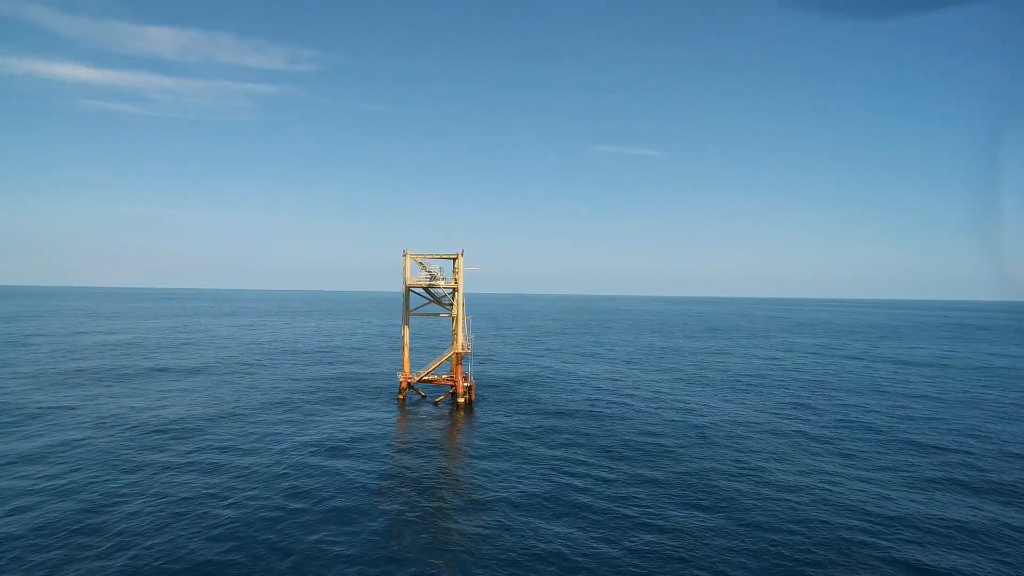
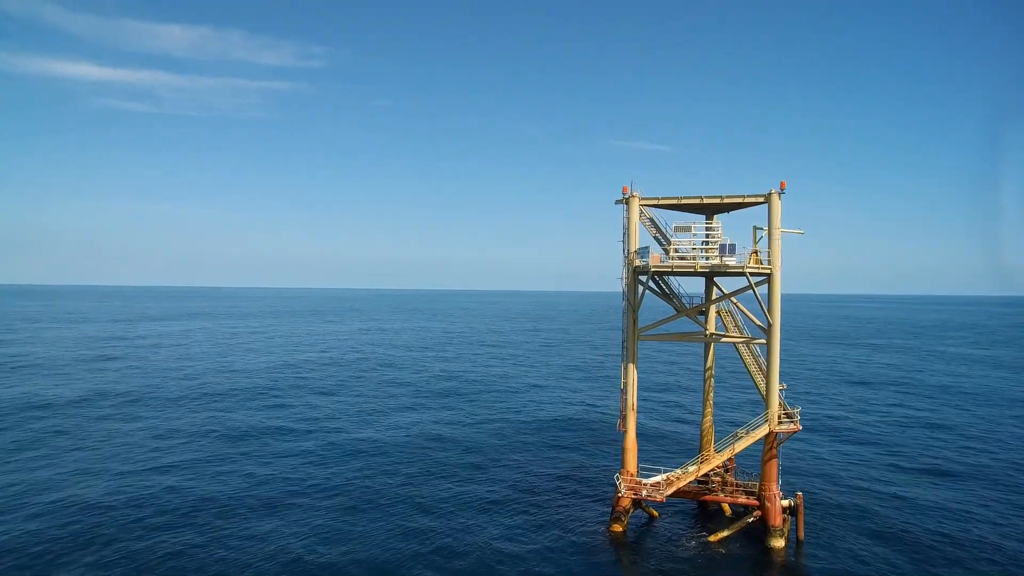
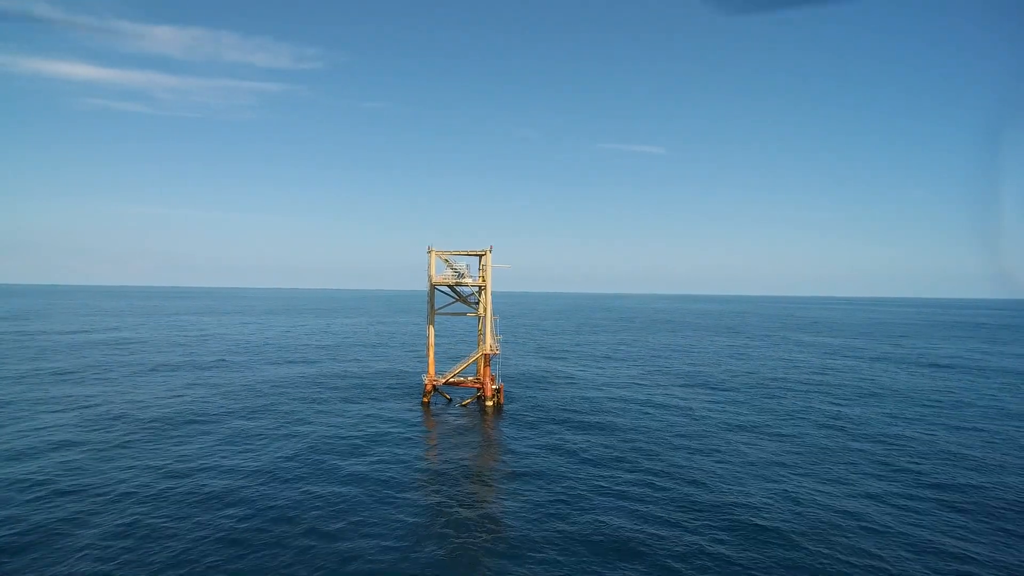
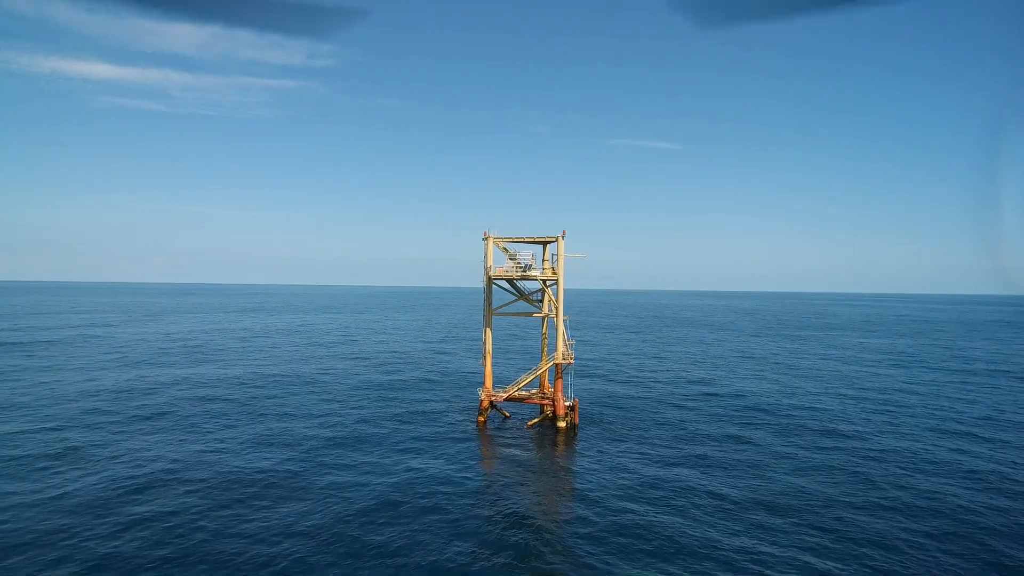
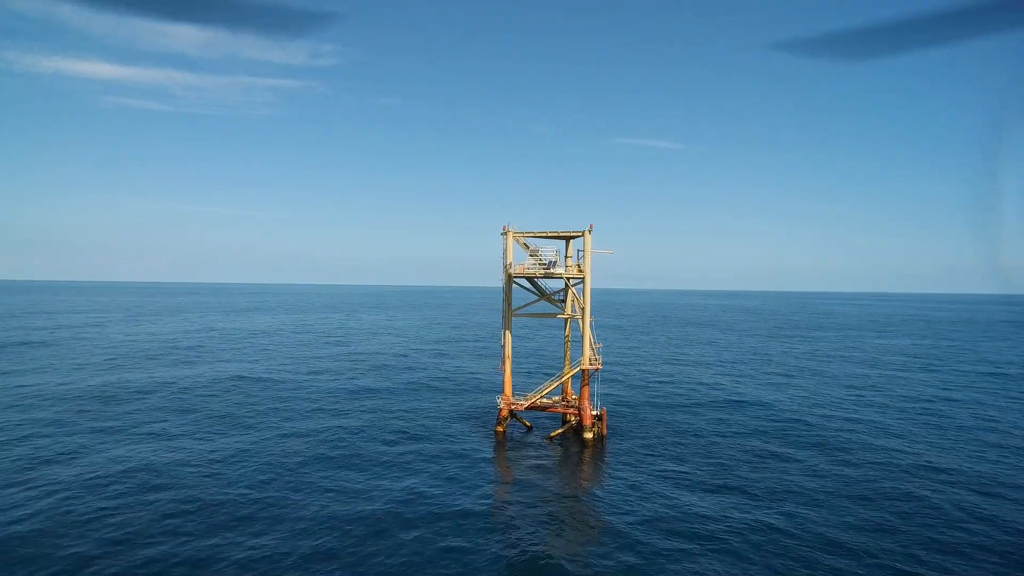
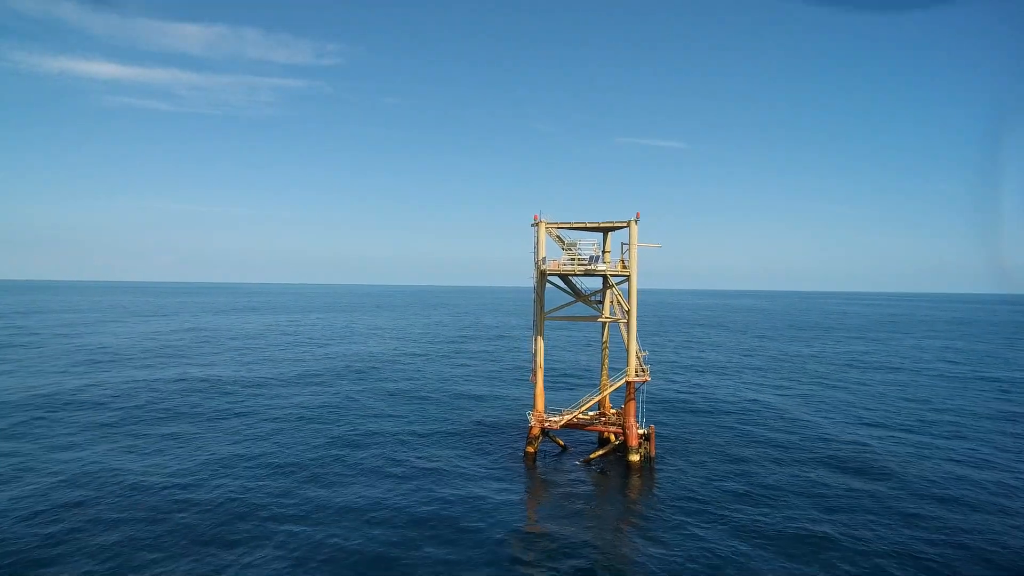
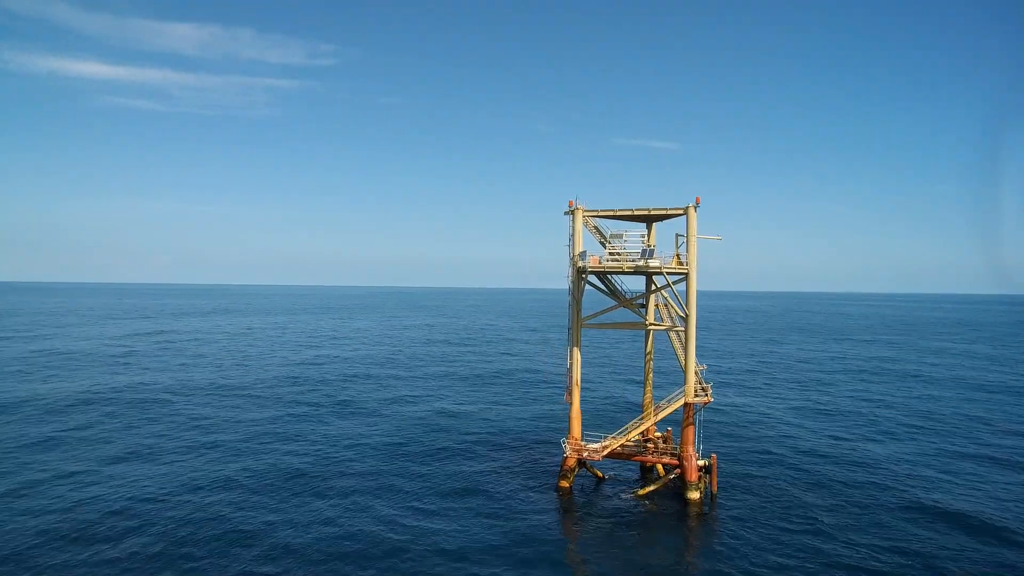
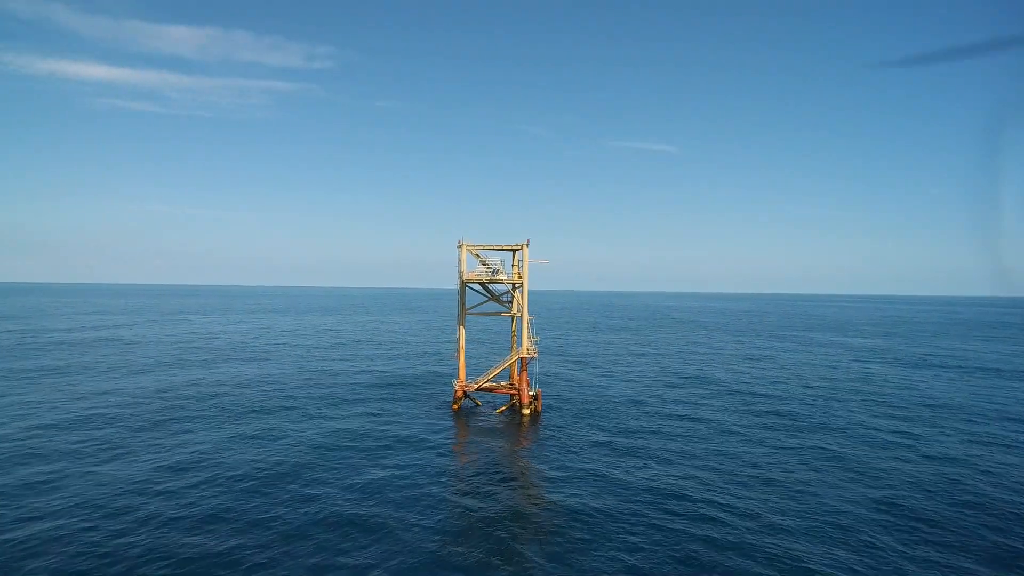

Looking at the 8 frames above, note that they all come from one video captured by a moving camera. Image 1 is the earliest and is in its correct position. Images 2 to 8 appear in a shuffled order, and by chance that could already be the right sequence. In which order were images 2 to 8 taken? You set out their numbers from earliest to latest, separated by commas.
3, 8, 4, 5, 6, 7, 2
